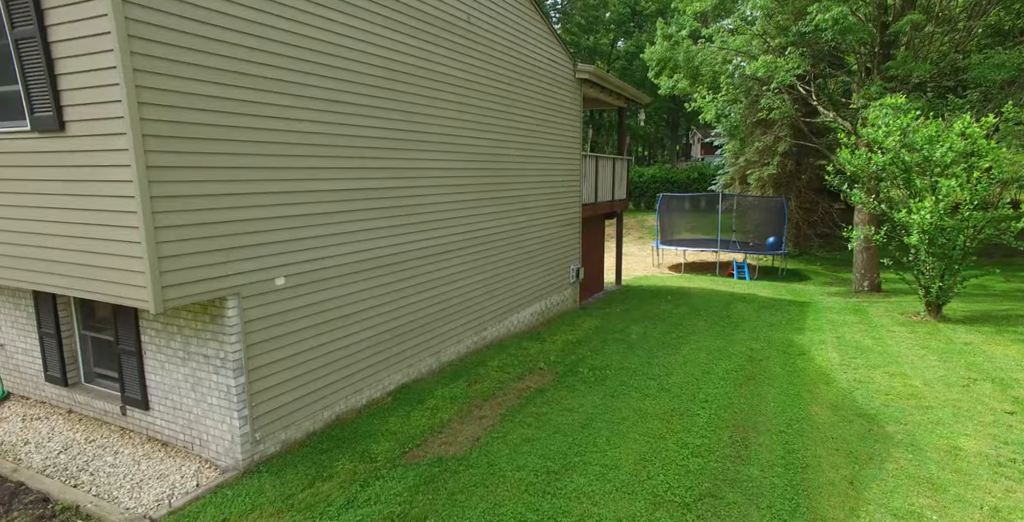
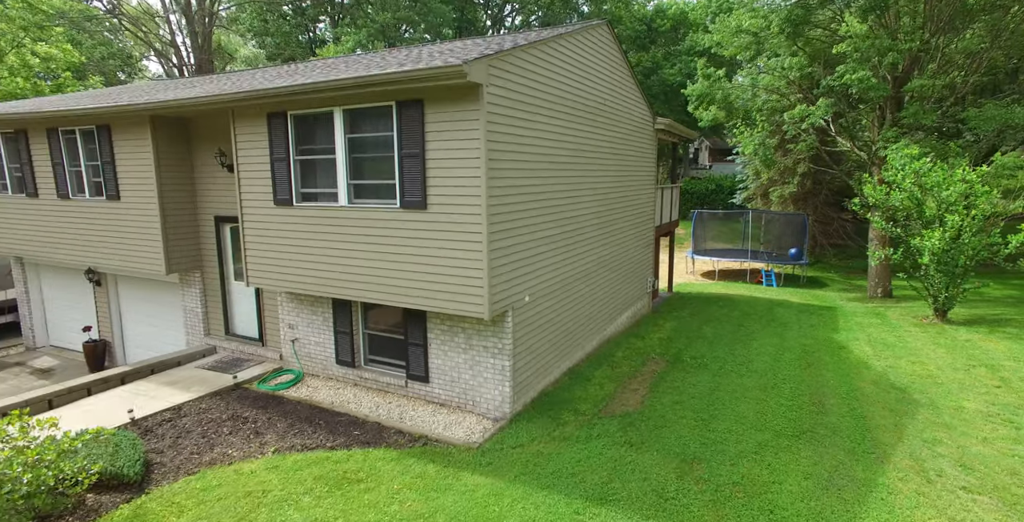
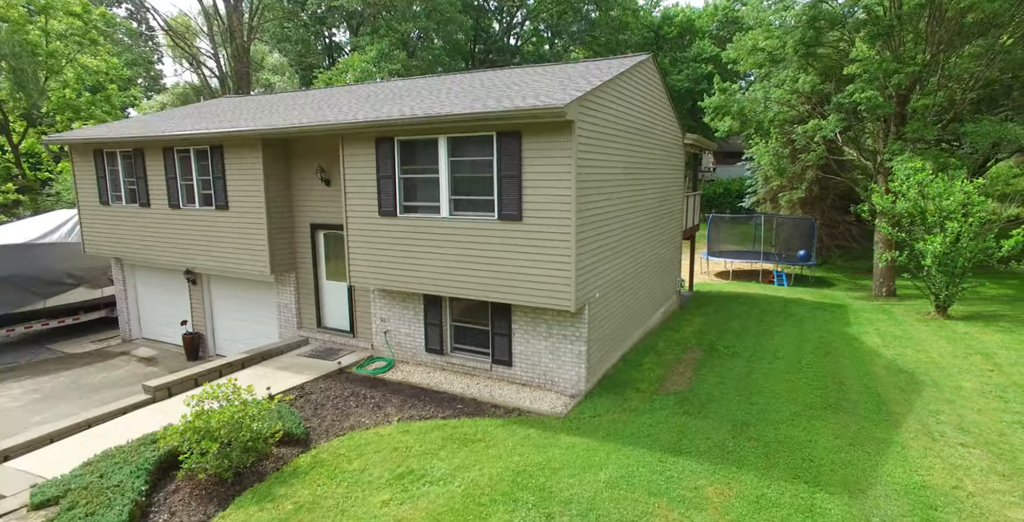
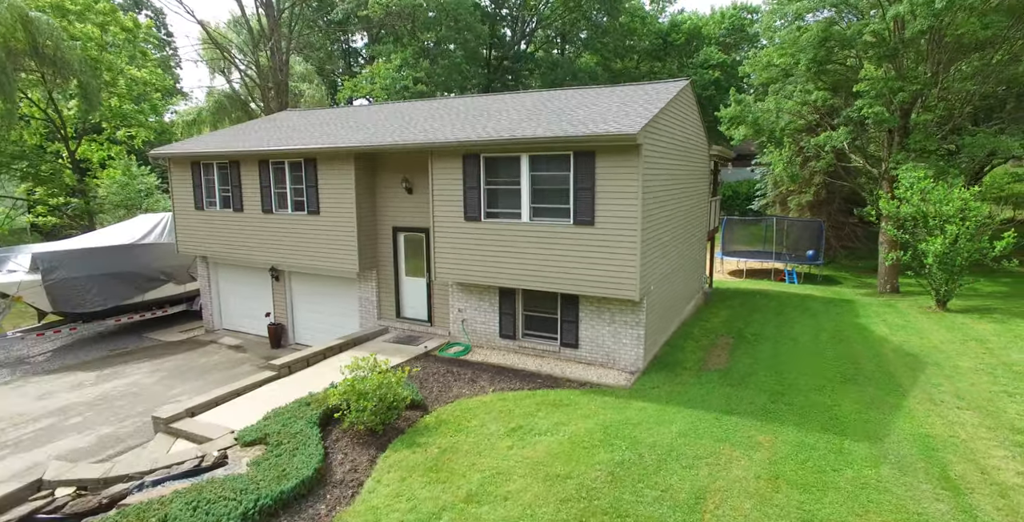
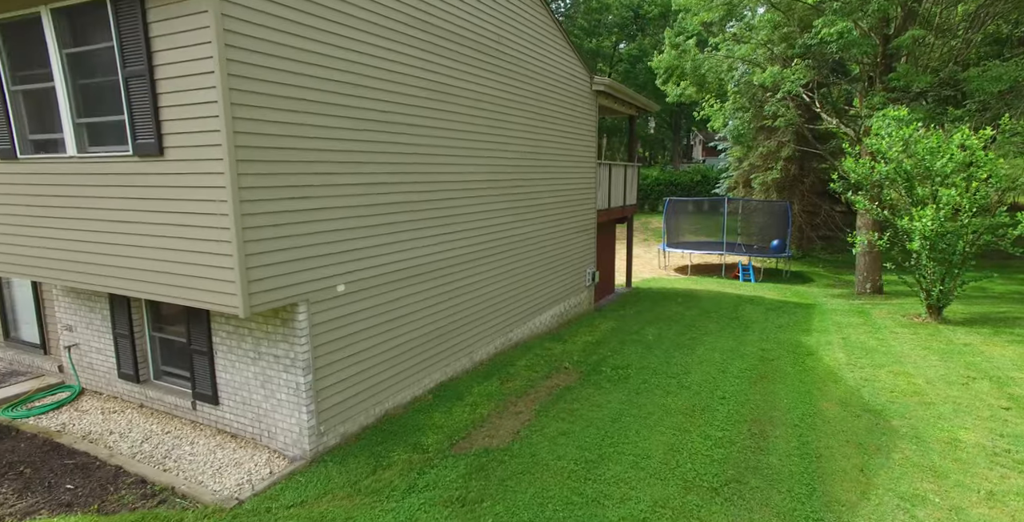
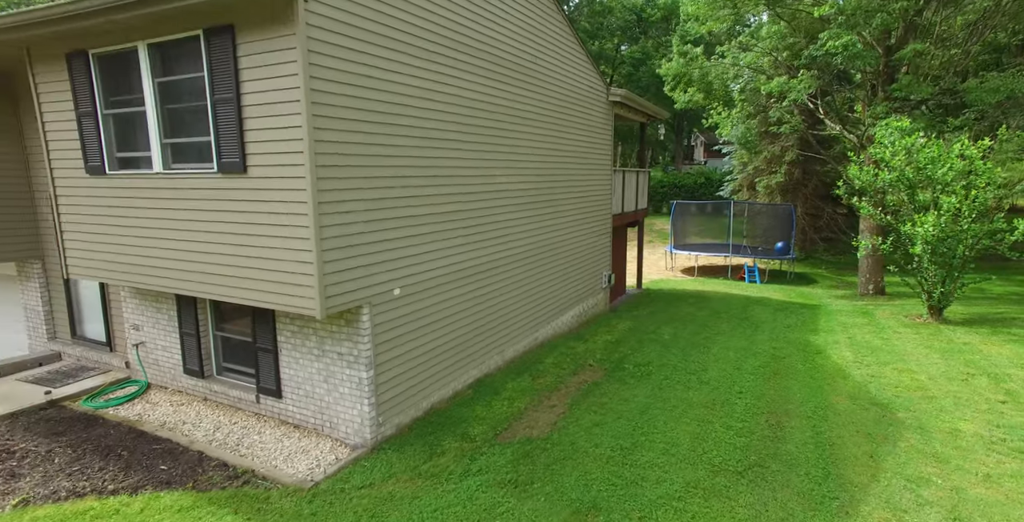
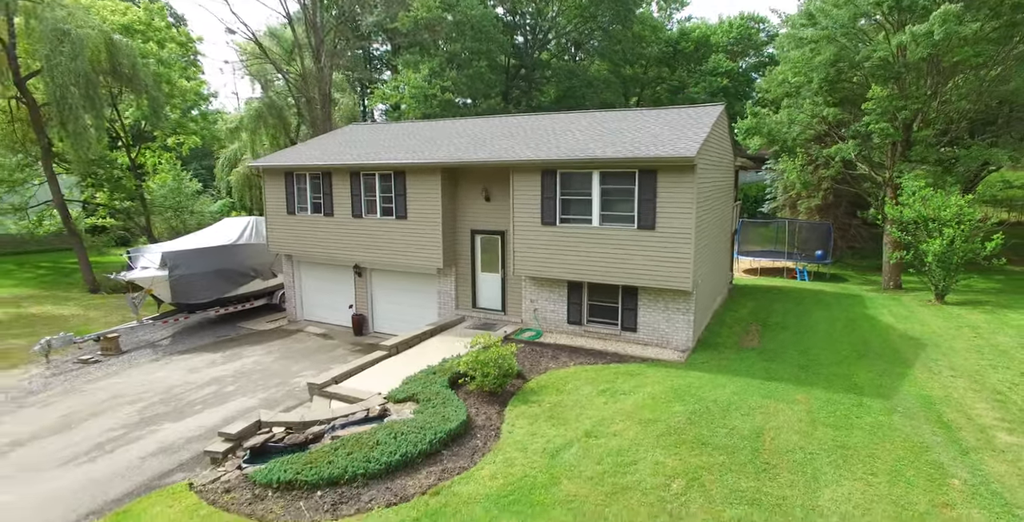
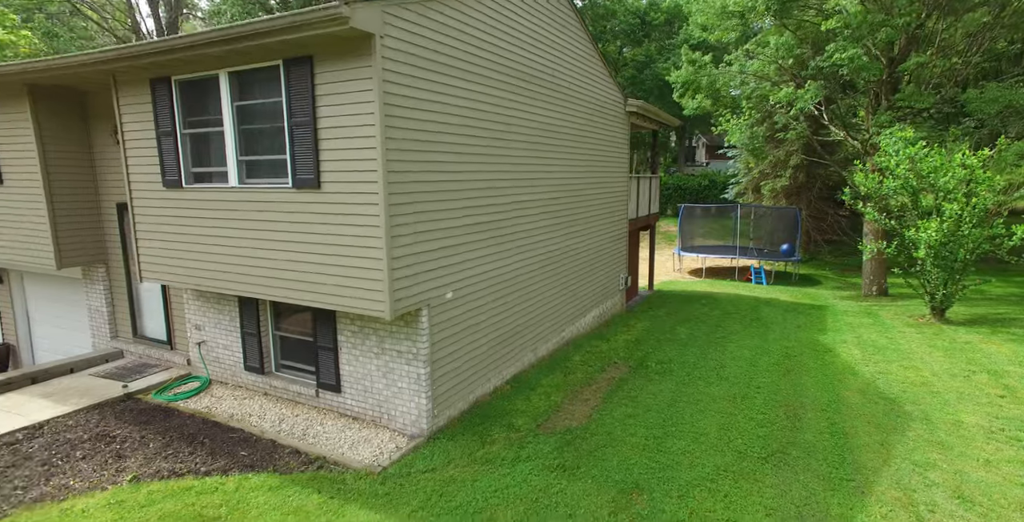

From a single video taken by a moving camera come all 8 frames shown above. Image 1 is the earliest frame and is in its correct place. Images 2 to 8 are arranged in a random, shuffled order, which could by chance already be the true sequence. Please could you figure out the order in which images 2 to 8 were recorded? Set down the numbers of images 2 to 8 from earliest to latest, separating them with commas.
5, 6, 8, 2, 3, 4, 7
